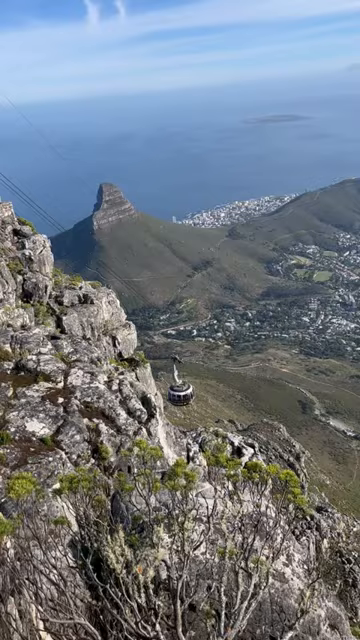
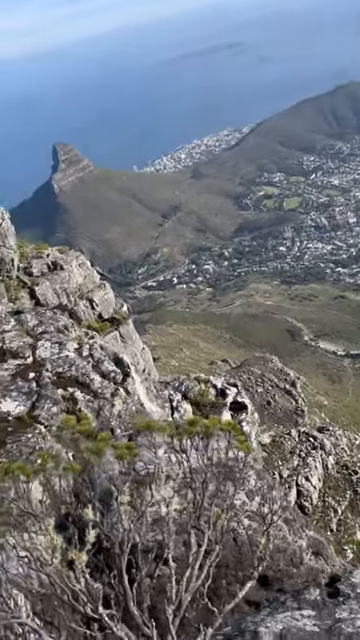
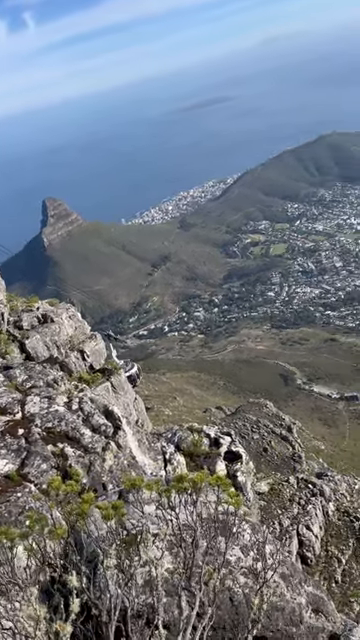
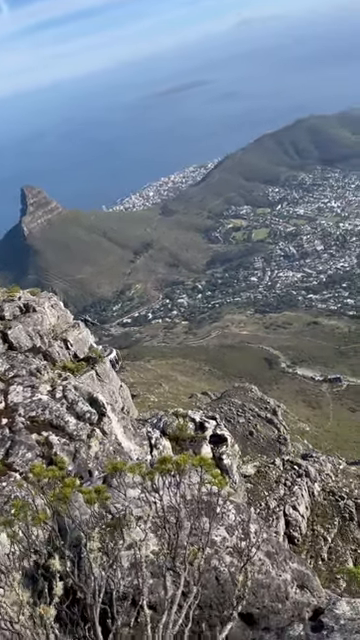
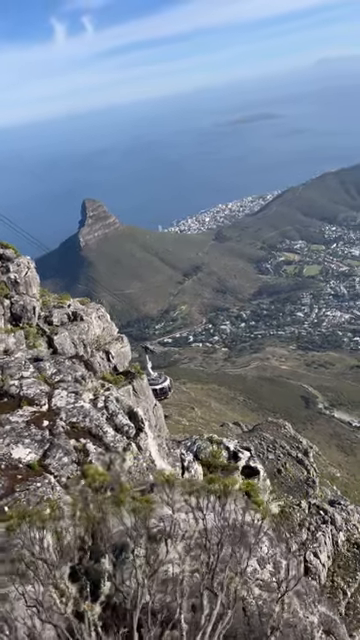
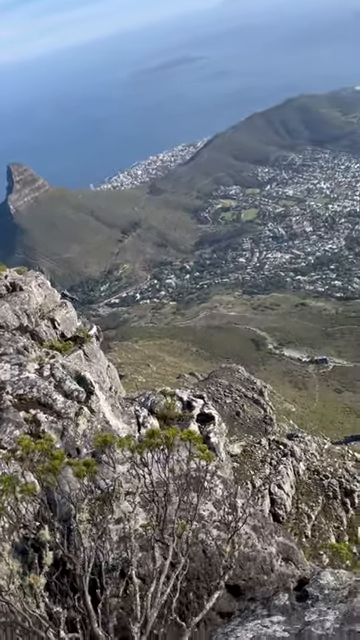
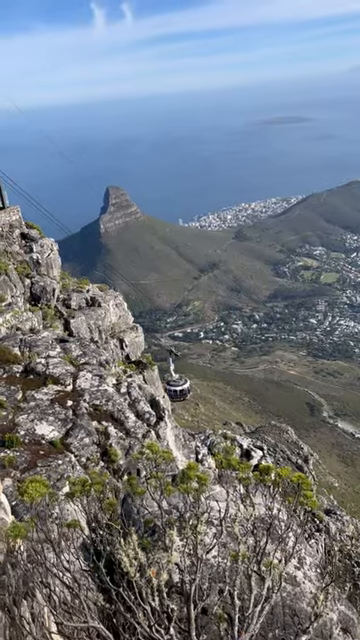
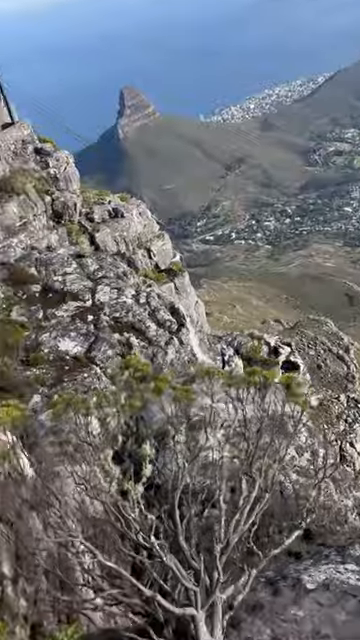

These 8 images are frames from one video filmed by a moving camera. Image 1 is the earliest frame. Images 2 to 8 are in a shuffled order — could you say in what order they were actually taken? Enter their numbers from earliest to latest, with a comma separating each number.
7, 5, 3, 4, 6, 2, 8
